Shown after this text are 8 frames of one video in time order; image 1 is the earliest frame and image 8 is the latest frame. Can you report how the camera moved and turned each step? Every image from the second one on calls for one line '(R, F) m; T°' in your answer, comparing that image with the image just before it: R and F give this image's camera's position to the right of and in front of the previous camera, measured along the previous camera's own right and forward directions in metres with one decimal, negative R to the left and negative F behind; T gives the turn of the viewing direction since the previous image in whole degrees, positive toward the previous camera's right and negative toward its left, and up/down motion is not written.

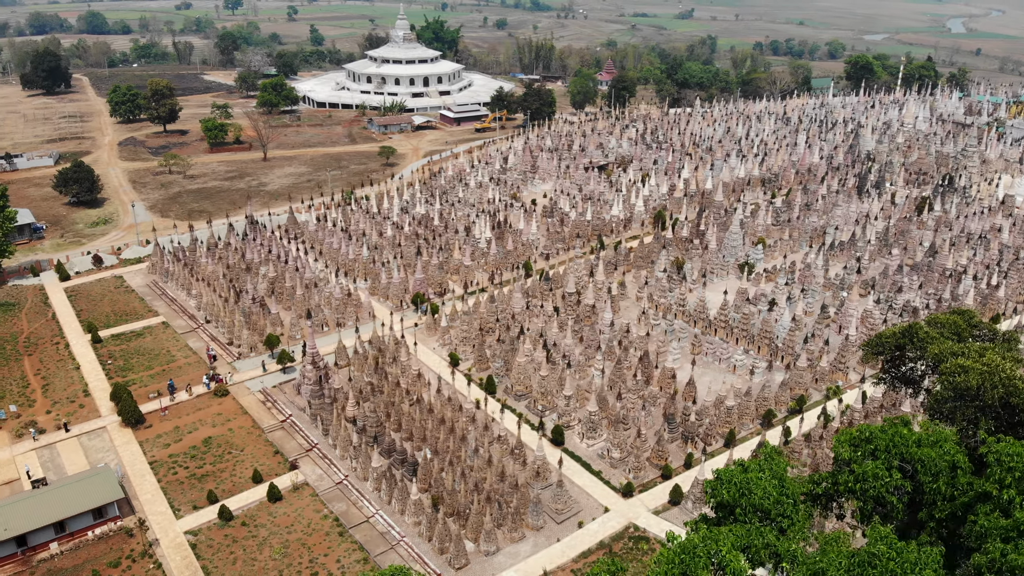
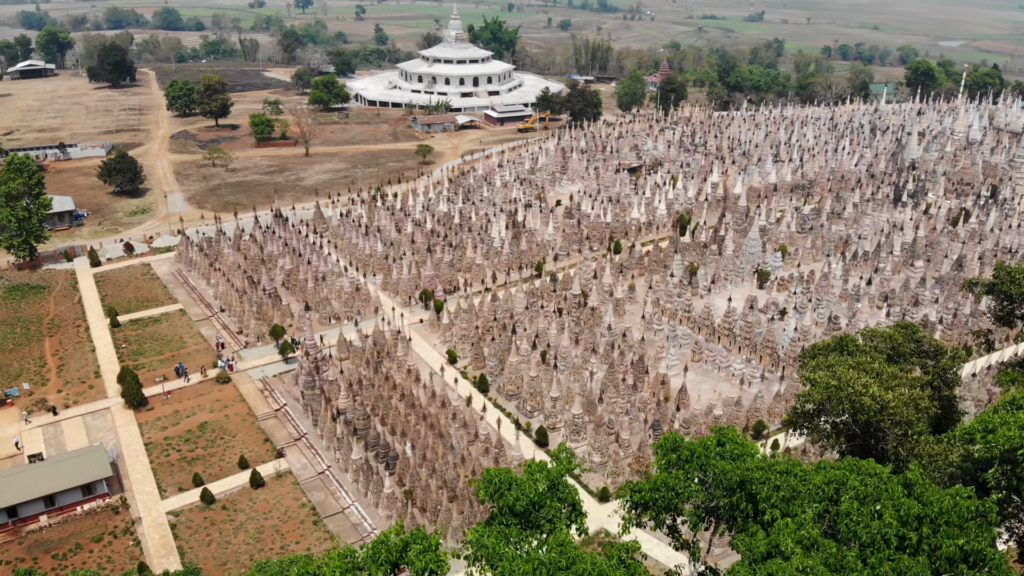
(+3.0, +0.2) m; -4°
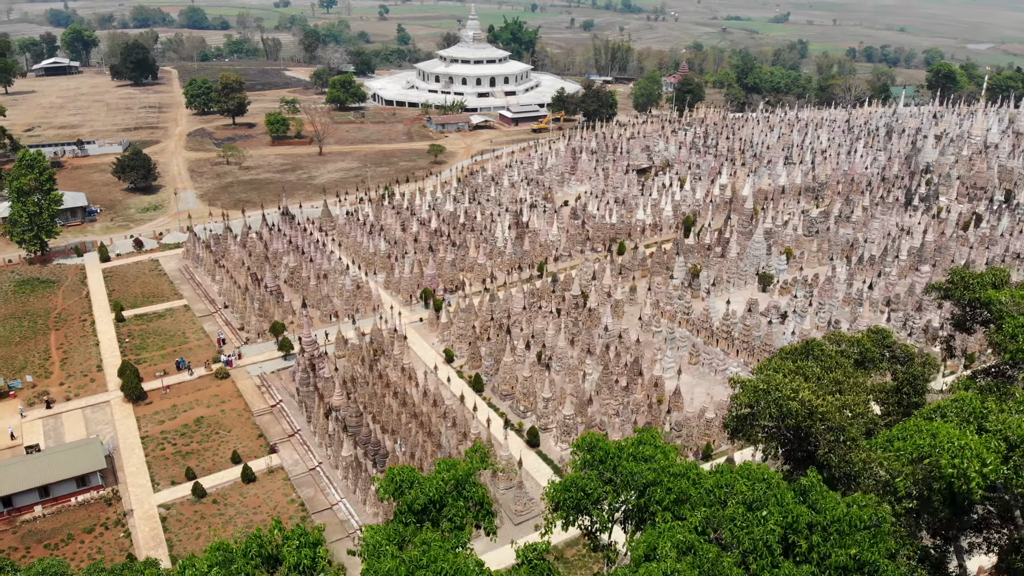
(+1.2, 0.0) m; -1°
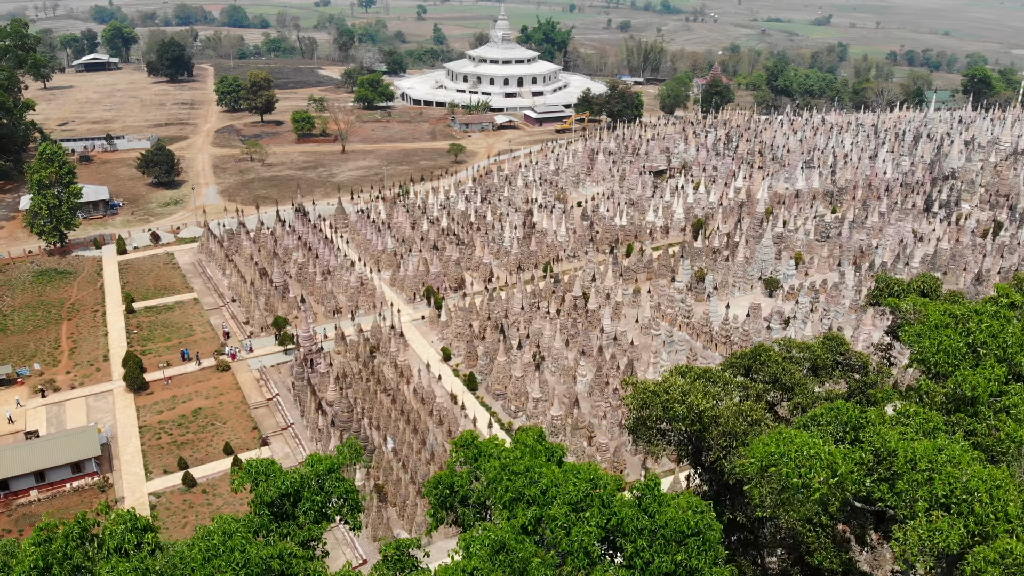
(+1.8, 0.0) m; -2°
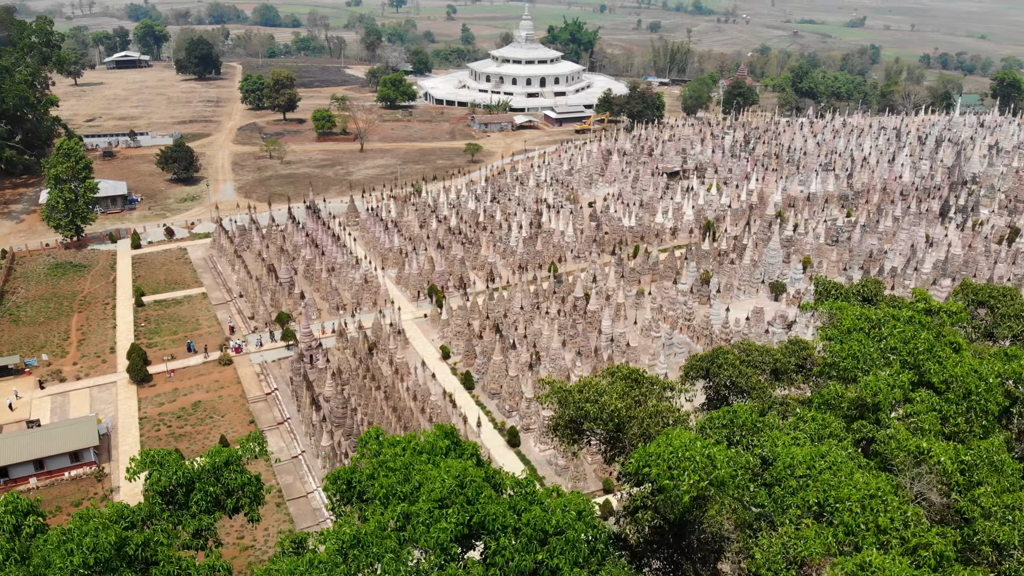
(+1.4, 0.0) m; -2°
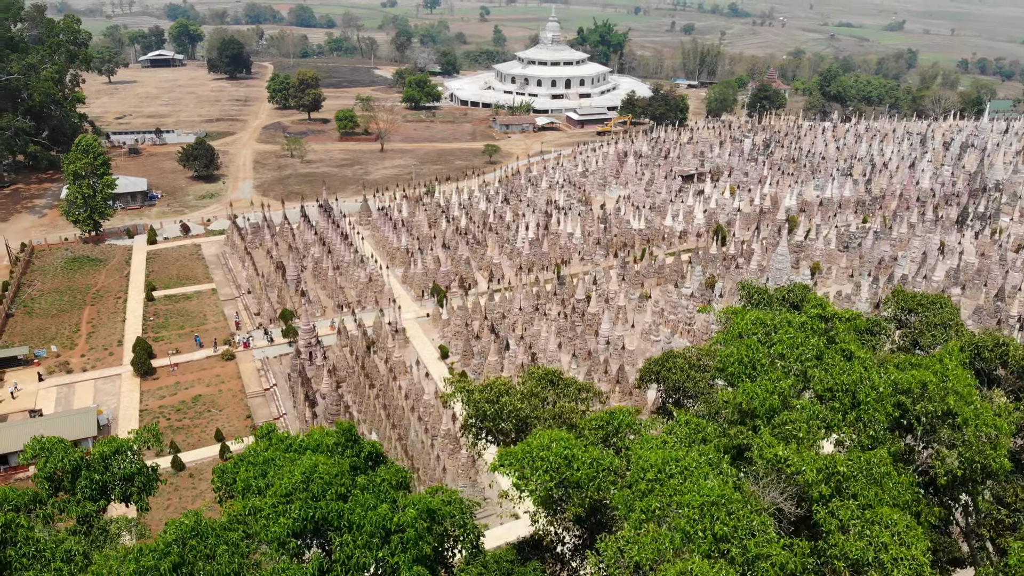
(+1.6, 0.0) m; -2°
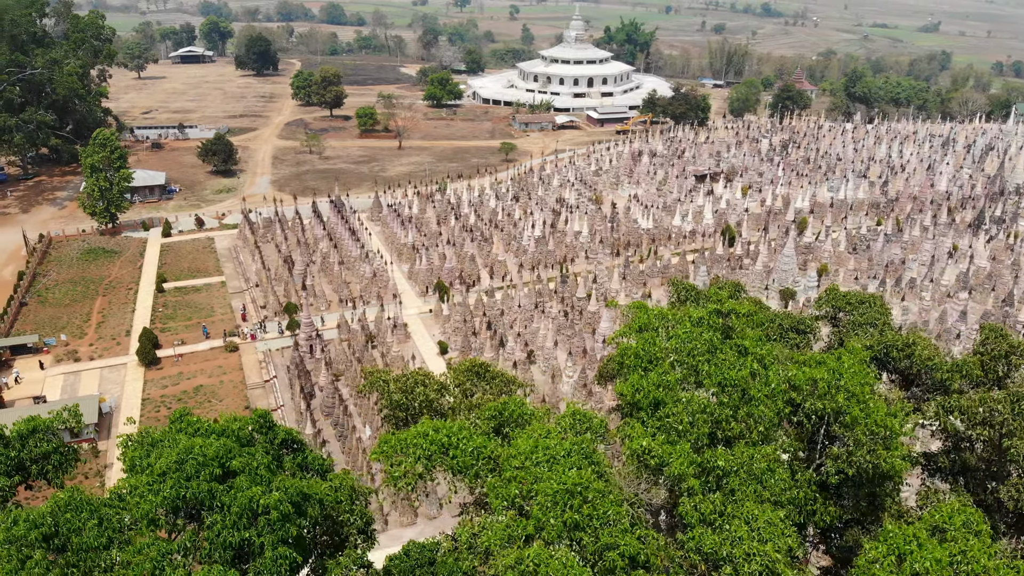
(+1.4, -0.1) m; -2°
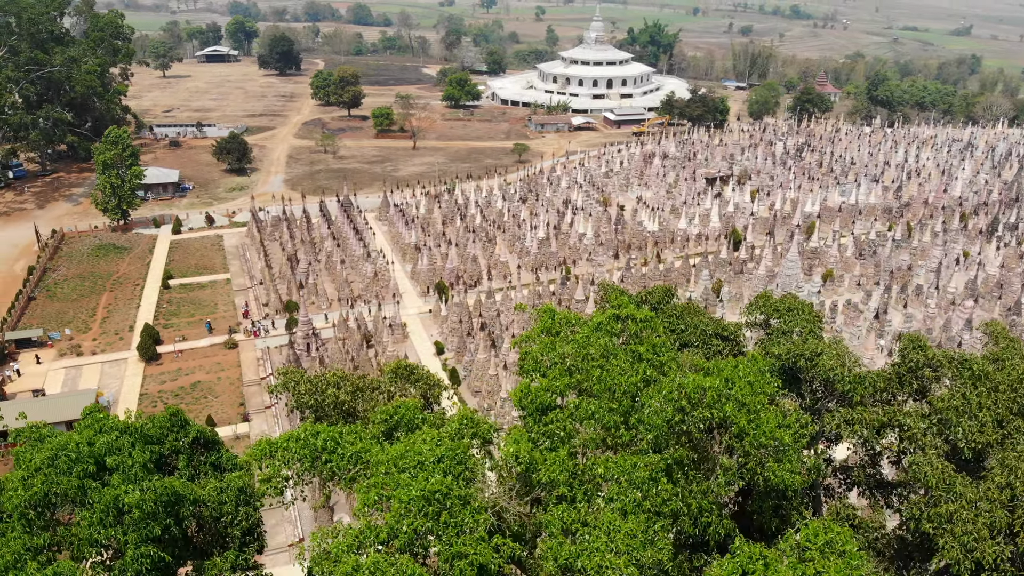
(+1.4, +0.1) m; -2°
